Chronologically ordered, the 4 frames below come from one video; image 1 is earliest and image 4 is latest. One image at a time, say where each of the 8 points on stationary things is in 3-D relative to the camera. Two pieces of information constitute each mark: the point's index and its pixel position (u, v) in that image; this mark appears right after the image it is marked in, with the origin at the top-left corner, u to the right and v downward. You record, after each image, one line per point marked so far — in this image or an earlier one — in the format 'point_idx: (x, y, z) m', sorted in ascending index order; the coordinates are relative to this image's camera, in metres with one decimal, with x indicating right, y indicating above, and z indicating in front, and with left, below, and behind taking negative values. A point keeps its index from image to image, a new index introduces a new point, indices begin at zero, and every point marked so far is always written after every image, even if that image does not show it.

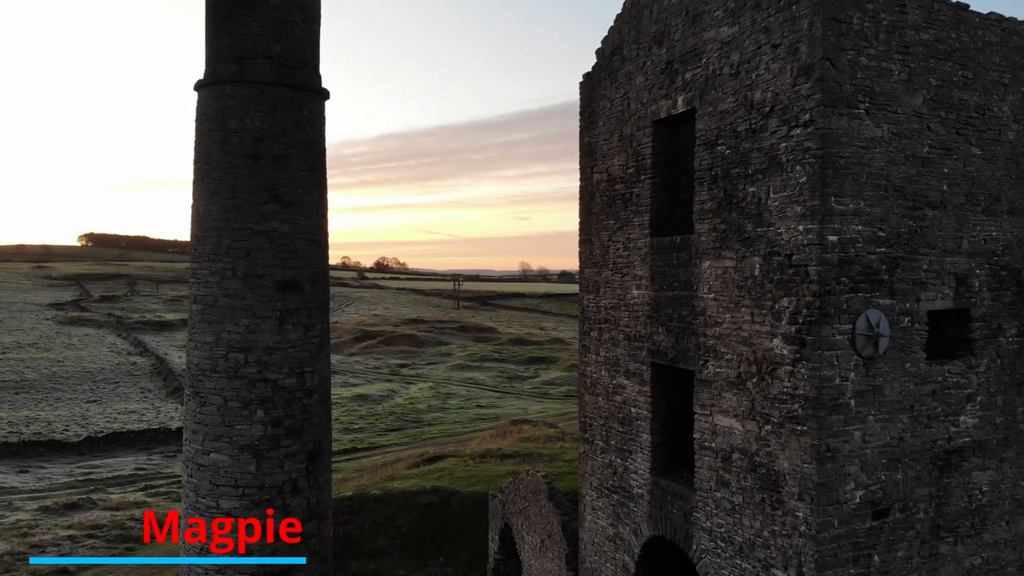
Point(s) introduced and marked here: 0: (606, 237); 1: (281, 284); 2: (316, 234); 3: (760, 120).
0: (+1.0, +0.5, +8.1) m
1: (-2.2, 0.0, +7.5) m
2: (-2.0, +0.5, +7.8) m
3: (+2.0, +1.3, +6.2) m
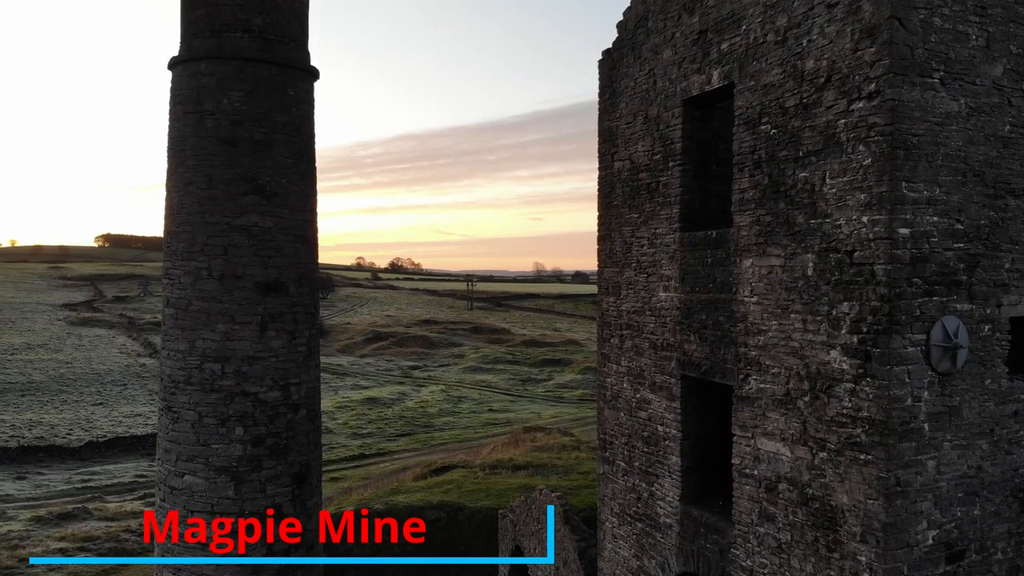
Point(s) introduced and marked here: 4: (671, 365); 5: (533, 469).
0: (+1.1, +0.5, +7.1) m
1: (-2.1, 0.0, +6.7) m
2: (-1.9, +0.5, +7.0) m
3: (+2.1, +1.3, +5.3) m
4: (+1.3, -0.7, +6.6) m
5: (+0.4, -3.3, +14.1) m
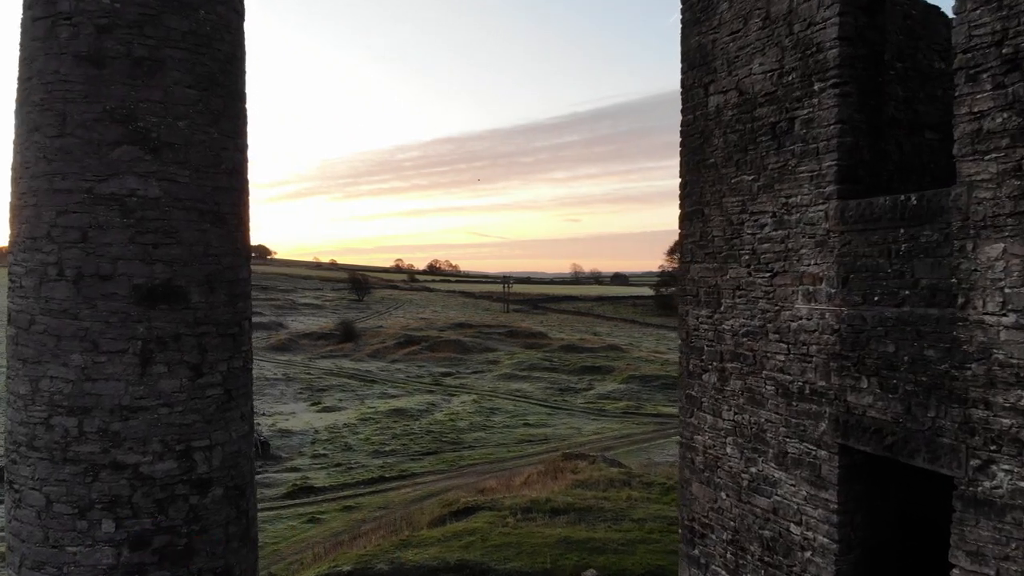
0: (+1.3, +0.5, +4.5) m
1: (-1.9, 0.0, +4.1) m
2: (-1.7, +0.5, +4.4) m
3: (+2.2, +1.3, +2.6) m
4: (+1.5, -0.7, +3.9) m
5: (+0.9, -3.3, +11.5) m
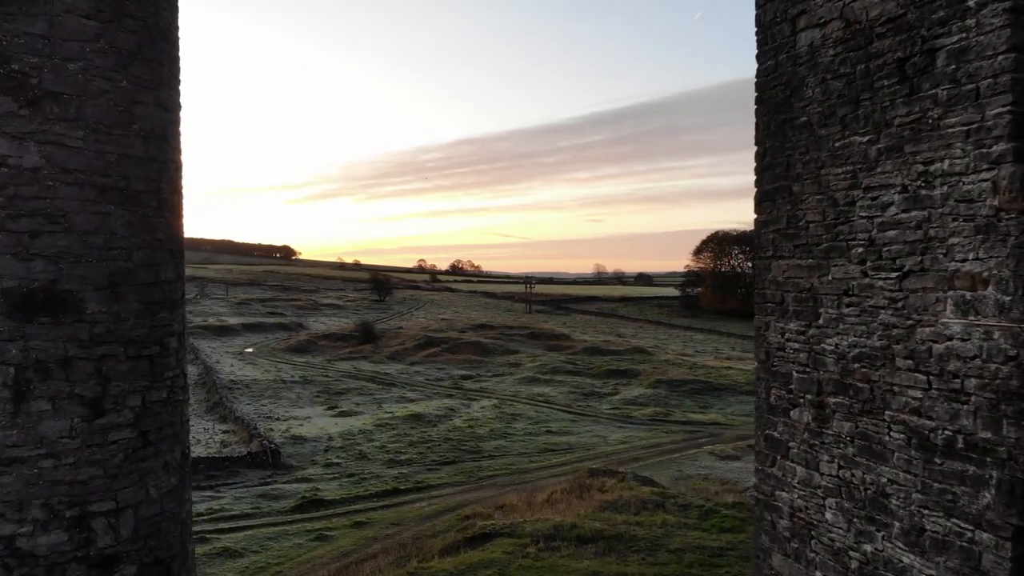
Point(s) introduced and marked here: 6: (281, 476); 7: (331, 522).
0: (+1.4, +0.5, +3.2) m
1: (-1.9, 0.0, +3.0) m
2: (-1.6, +0.5, +3.3) m
3: (+2.2, +1.3, +1.3) m
4: (+1.6, -0.7, +2.6) m
5: (+1.2, -3.4, +10.2) m
6: (-5.7, -4.6, +19.2) m
7: (-3.7, -4.8, +15.9) m
